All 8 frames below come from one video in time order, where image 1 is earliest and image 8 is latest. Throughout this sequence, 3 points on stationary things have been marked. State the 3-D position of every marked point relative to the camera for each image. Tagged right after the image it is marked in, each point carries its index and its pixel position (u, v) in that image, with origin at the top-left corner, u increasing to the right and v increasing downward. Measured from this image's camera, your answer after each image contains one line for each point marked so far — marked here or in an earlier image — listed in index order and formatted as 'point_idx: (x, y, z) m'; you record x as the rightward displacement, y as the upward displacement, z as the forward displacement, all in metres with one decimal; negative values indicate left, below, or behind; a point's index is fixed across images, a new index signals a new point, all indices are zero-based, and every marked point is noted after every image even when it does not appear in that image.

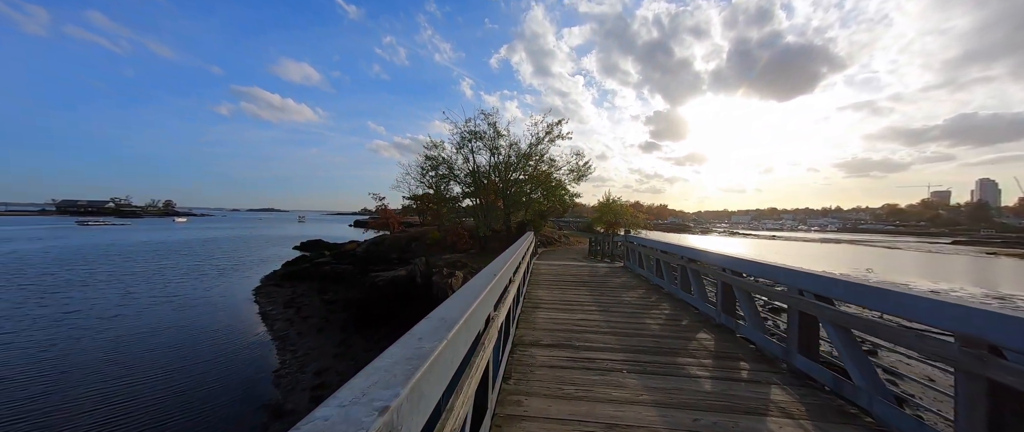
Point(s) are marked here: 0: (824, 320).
0: (+2.3, -0.8, +2.4) m
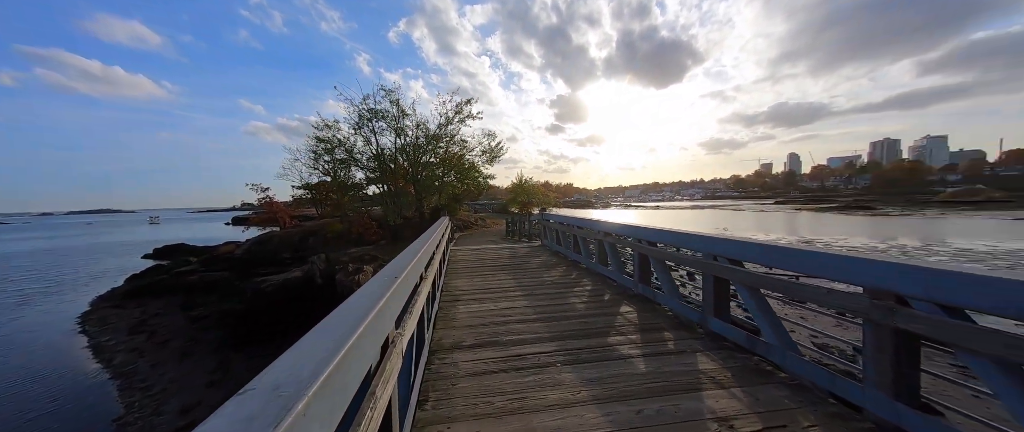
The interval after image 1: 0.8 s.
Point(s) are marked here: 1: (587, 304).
0: (+1.7, -0.5, +2.5) m
1: (+0.9, -1.0, +3.7) m
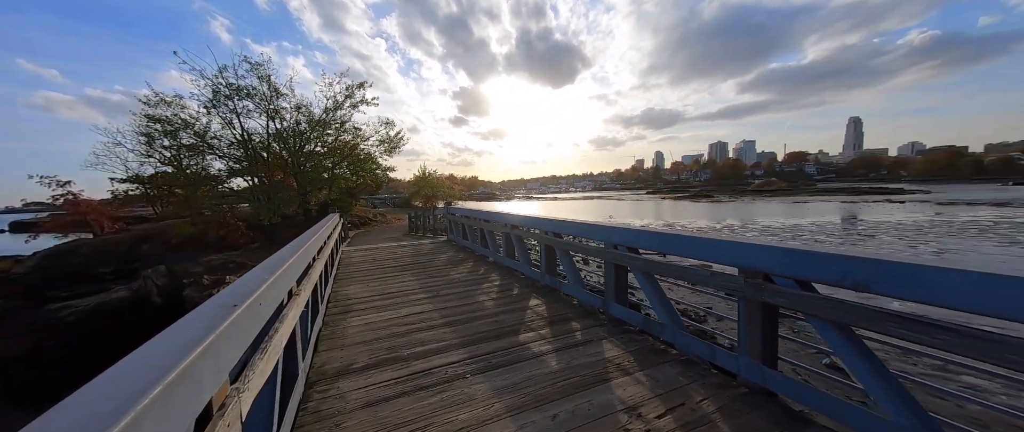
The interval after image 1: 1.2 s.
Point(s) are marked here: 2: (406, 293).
0: (+1.0, -0.4, +2.6) m
1: (-0.2, -0.9, +3.6) m
2: (-1.4, -1.0, +4.2) m
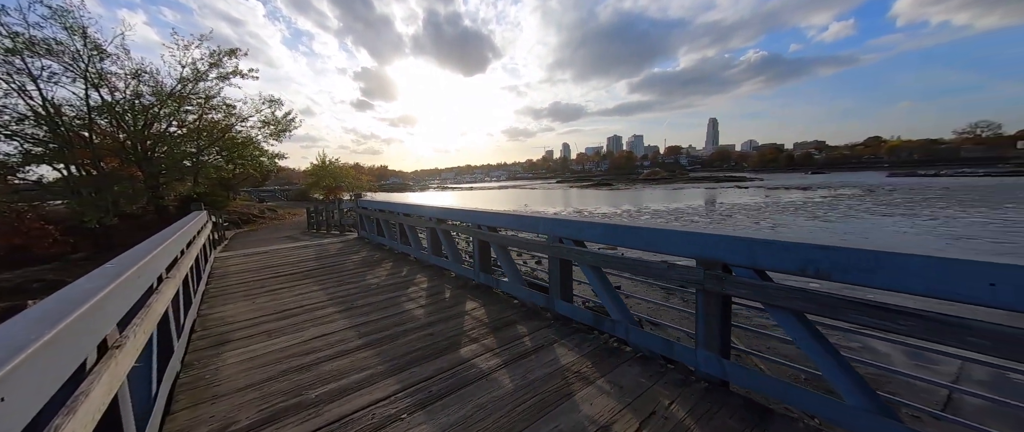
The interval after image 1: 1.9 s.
0: (+0.5, -0.4, +2.5) m
1: (-0.8, -0.9, +3.1) m
2: (-2.2, -1.0, +3.4) m
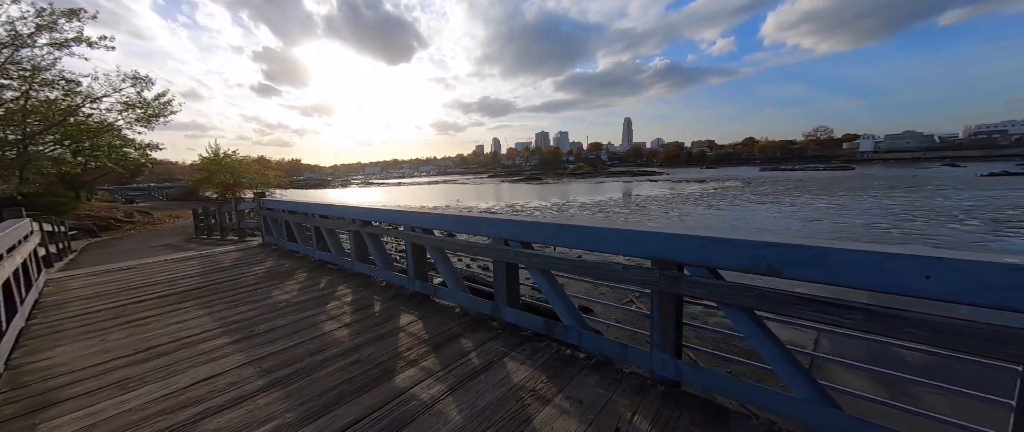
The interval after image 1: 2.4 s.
0: (+0.1, -0.4, +2.3) m
1: (-1.3, -0.9, +2.6) m
2: (-2.7, -1.0, +2.7) m
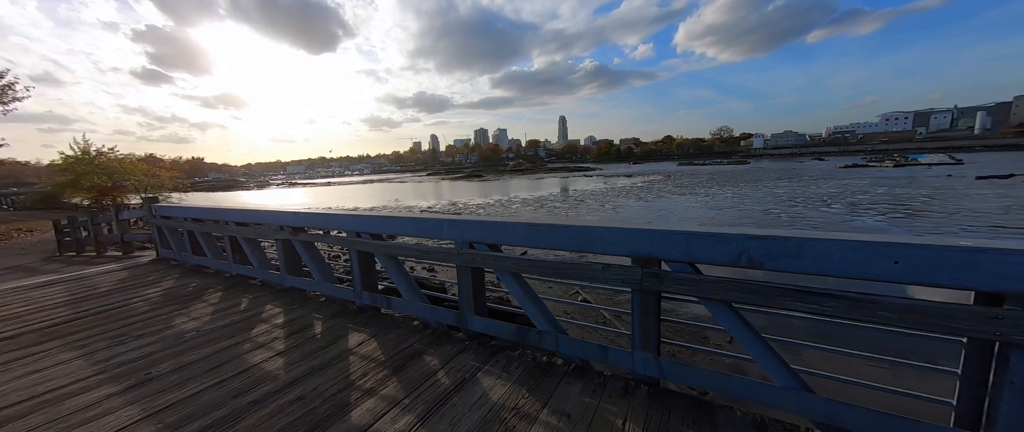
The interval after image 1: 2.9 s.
0: (-0.1, -0.4, +2.1) m
1: (-1.6, -1.0, +2.2) m
2: (-2.9, -1.2, +2.0) m
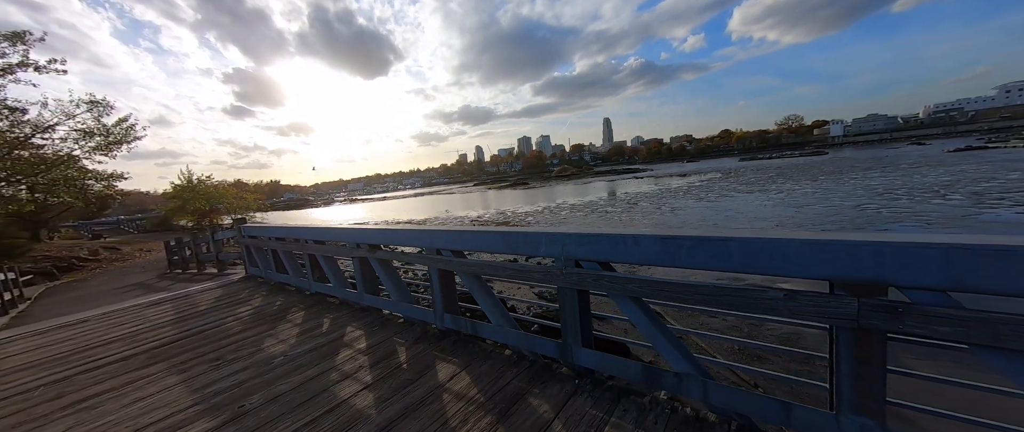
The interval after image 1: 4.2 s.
0: (+0.6, -0.4, +1.7) m
1: (-0.9, -1.1, +2.0) m
2: (-2.2, -1.3, +2.0) m
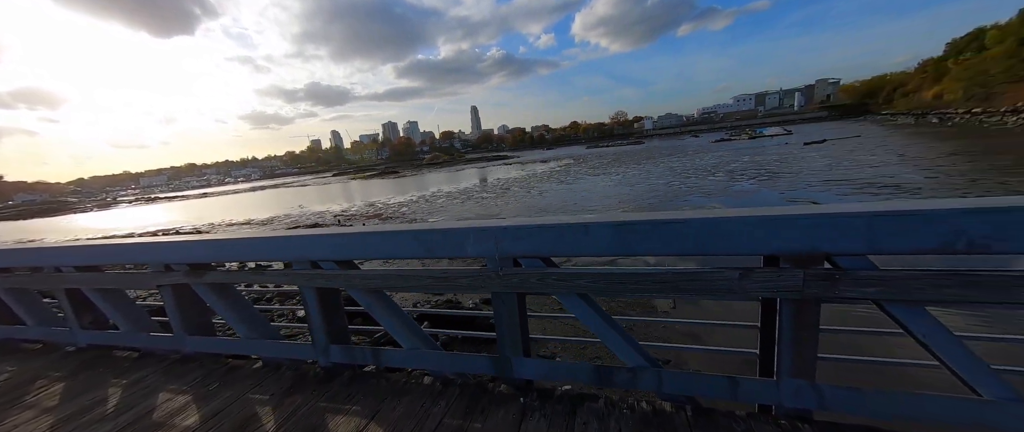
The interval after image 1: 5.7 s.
0: (+0.2, -0.4, +1.5) m
1: (-1.1, -1.1, +1.3) m
2: (-2.4, -1.5, +0.8) m
